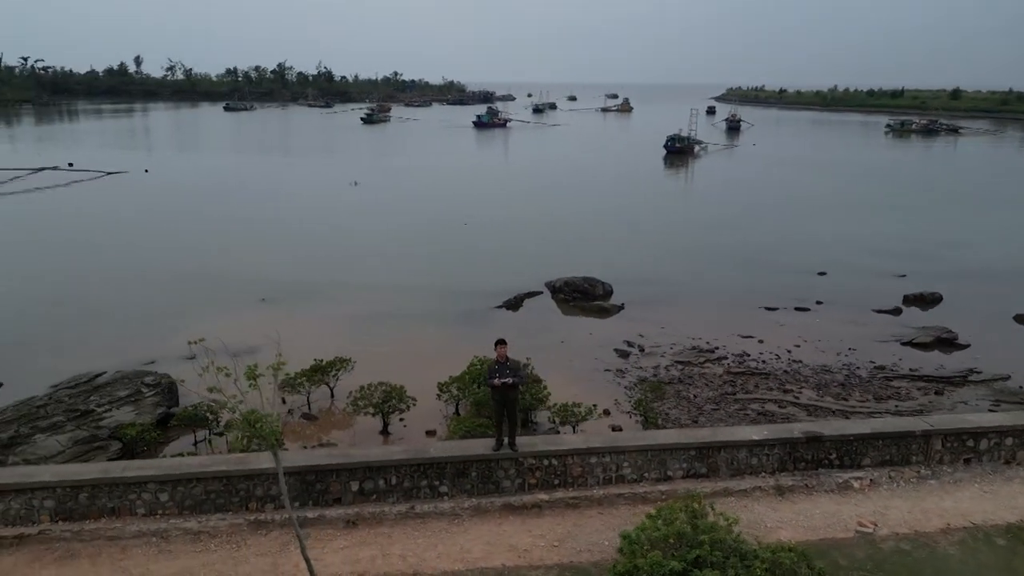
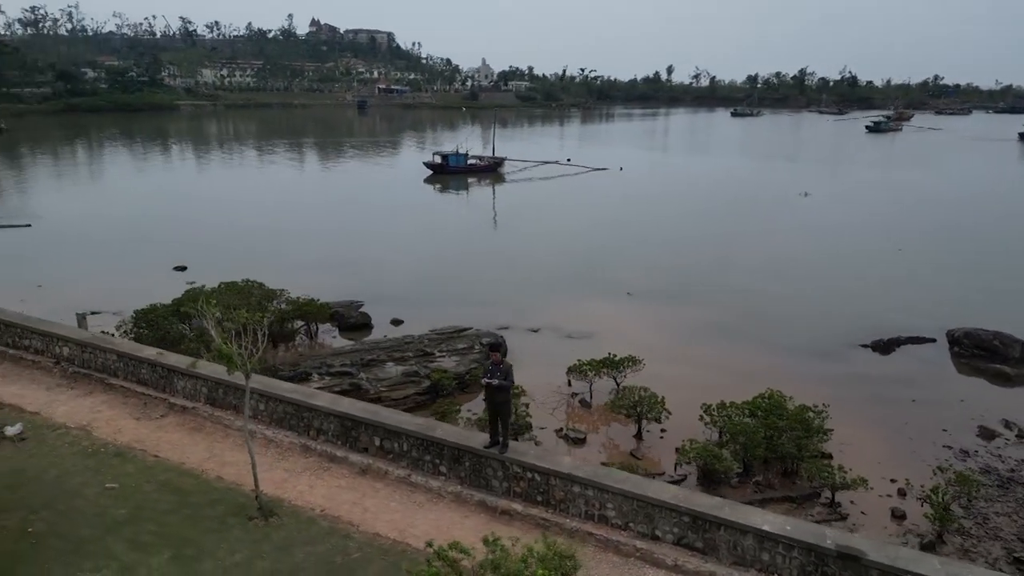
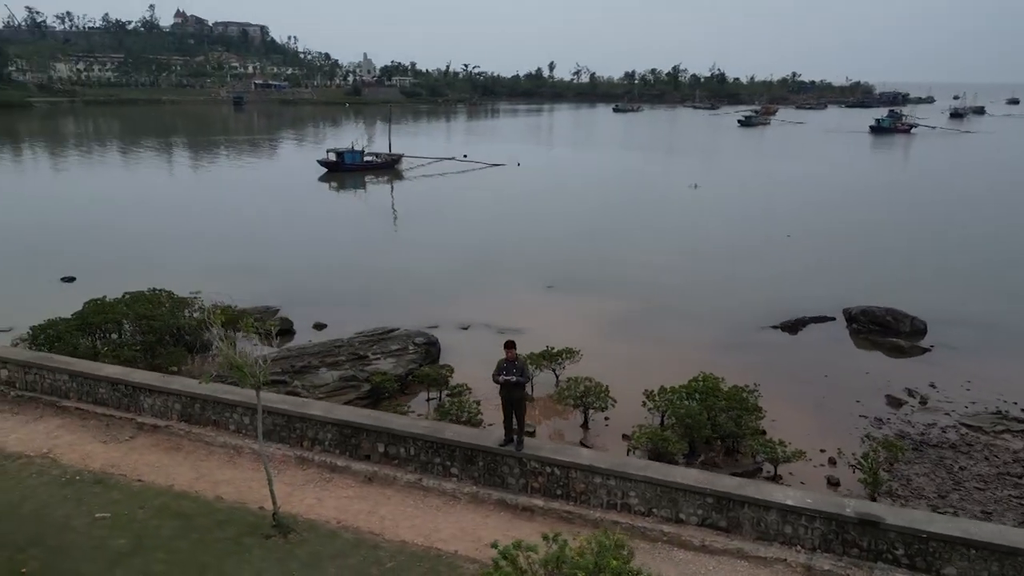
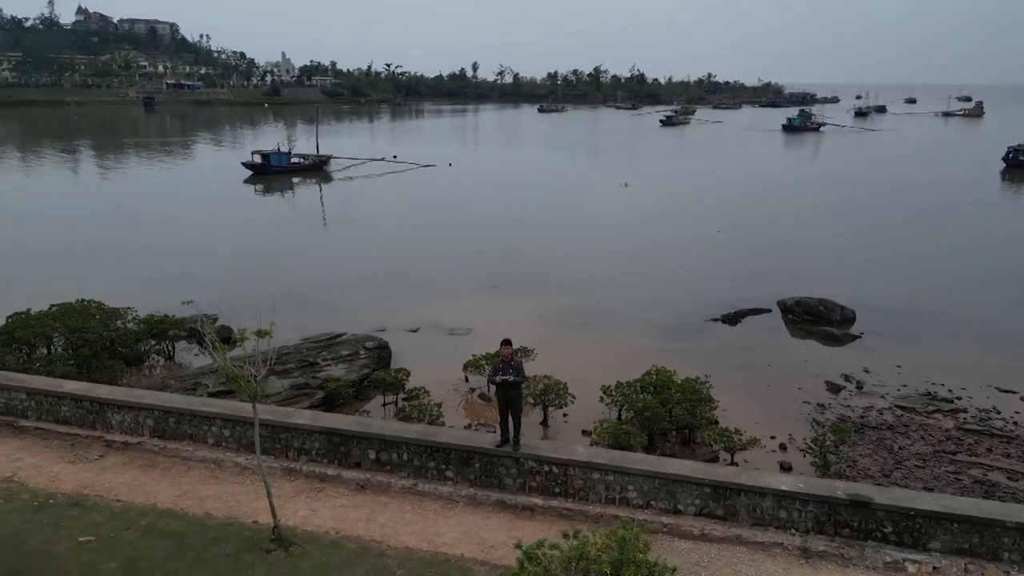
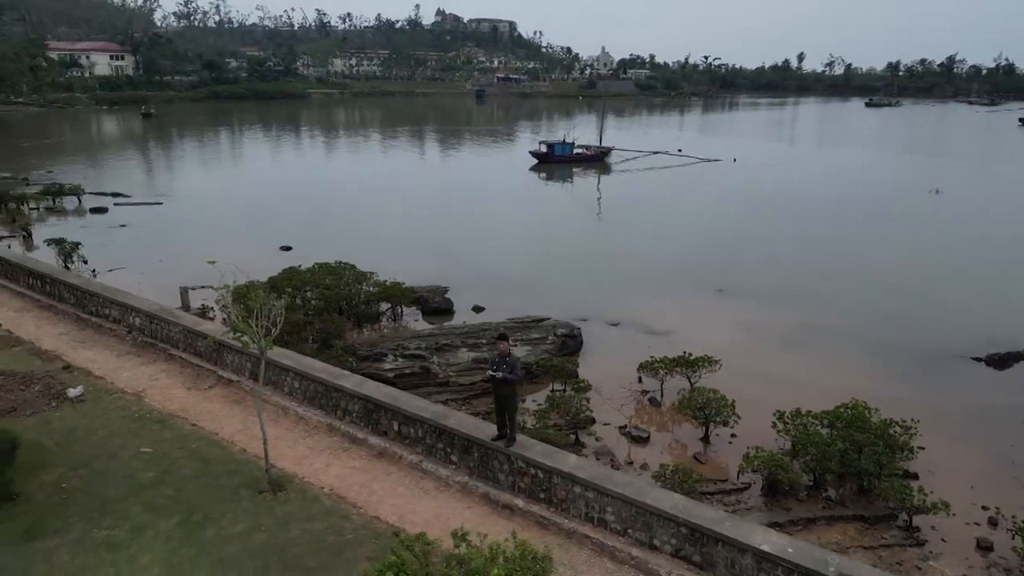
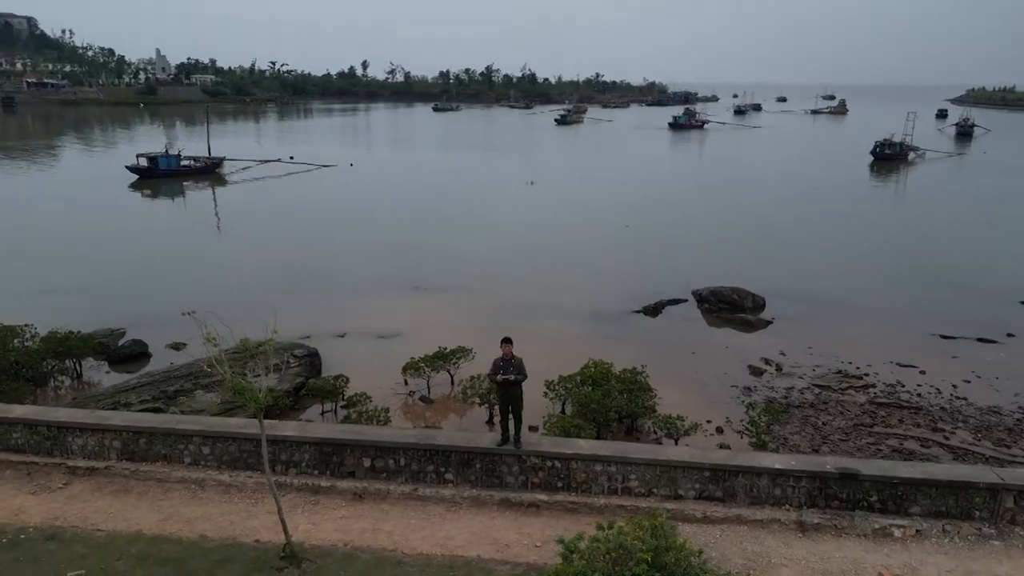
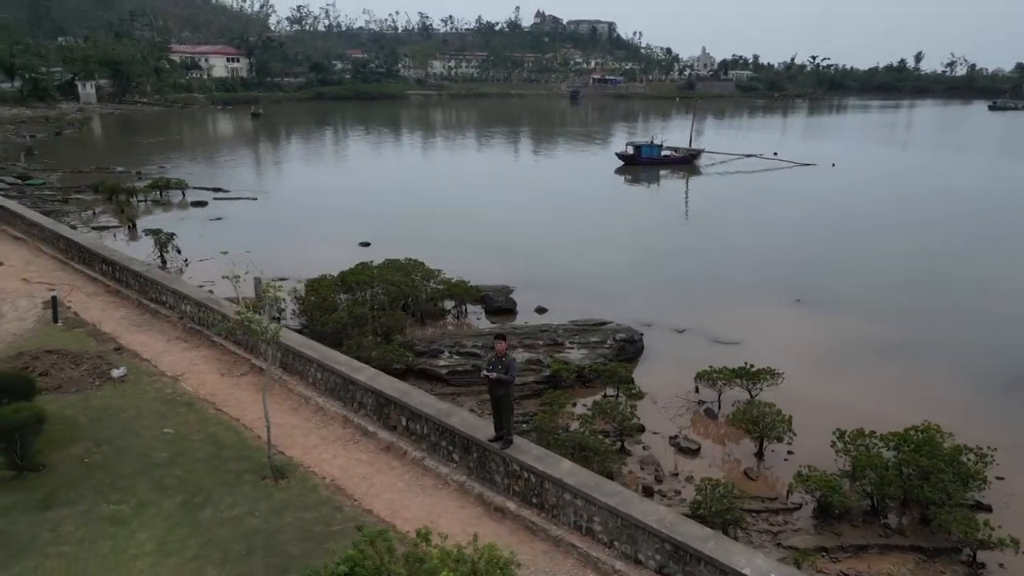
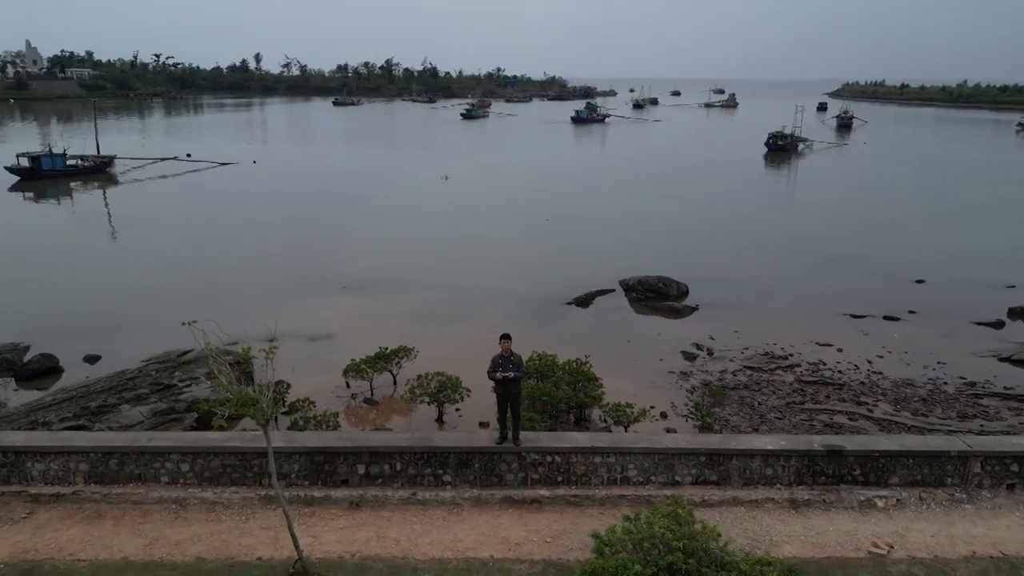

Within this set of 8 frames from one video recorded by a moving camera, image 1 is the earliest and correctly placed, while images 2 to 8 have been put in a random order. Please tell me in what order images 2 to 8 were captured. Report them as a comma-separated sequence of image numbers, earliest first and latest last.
8, 6, 4, 3, 2, 5, 7
